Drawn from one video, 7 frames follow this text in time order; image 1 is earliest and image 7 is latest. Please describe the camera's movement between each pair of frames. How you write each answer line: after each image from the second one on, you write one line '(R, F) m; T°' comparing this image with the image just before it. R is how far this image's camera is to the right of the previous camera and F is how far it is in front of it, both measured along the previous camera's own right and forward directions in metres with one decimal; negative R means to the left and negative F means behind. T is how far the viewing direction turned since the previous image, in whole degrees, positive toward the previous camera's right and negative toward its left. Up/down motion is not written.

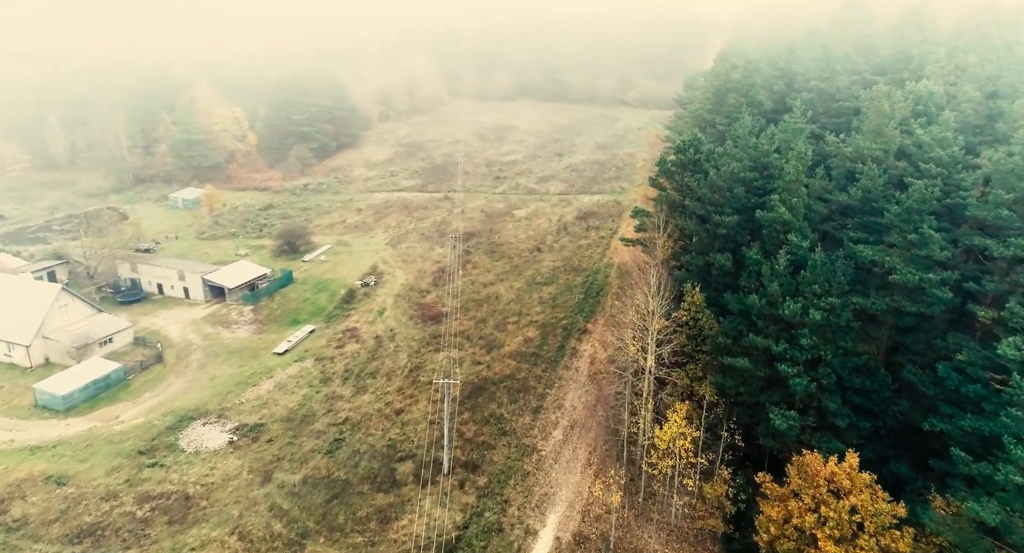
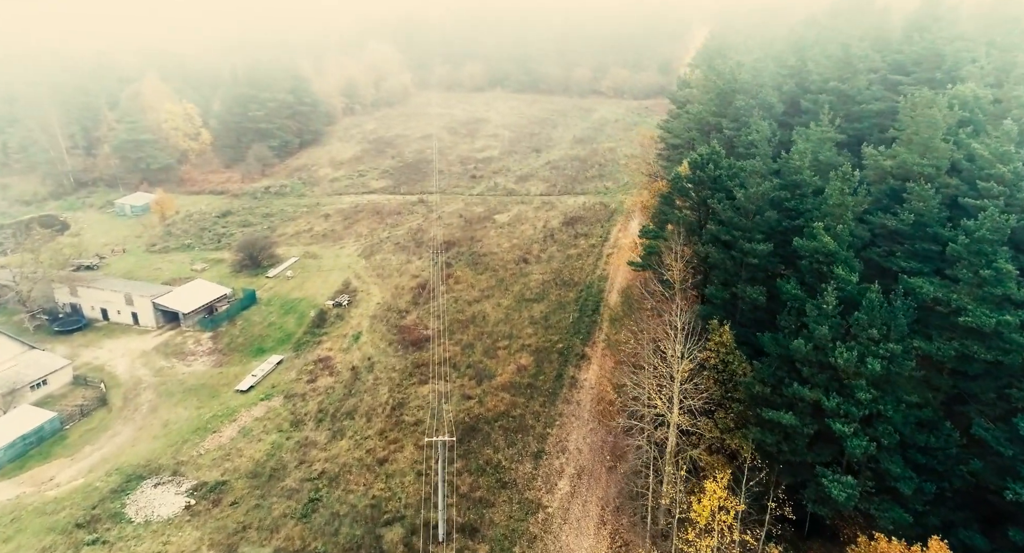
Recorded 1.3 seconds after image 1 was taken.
(-1.1, +3.6) m; +3°
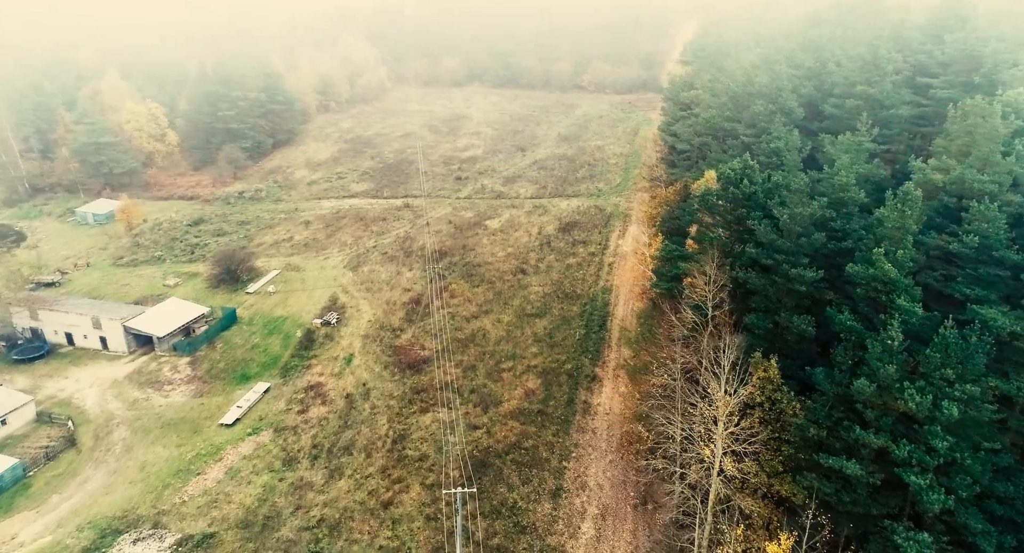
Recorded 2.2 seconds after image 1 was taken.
(-1.6, +2.3) m; +2°
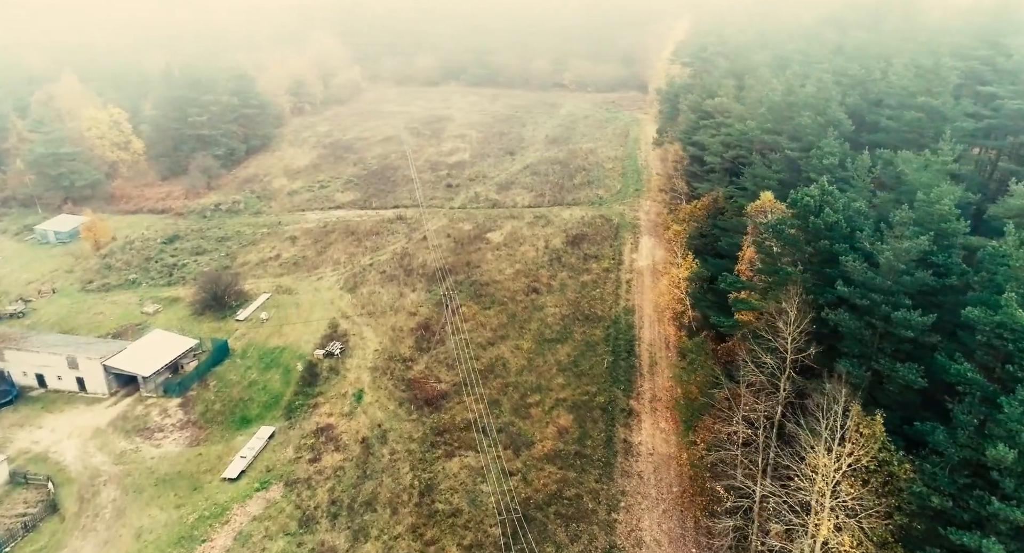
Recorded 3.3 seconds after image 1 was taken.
(-2.8, +2.6) m; +3°
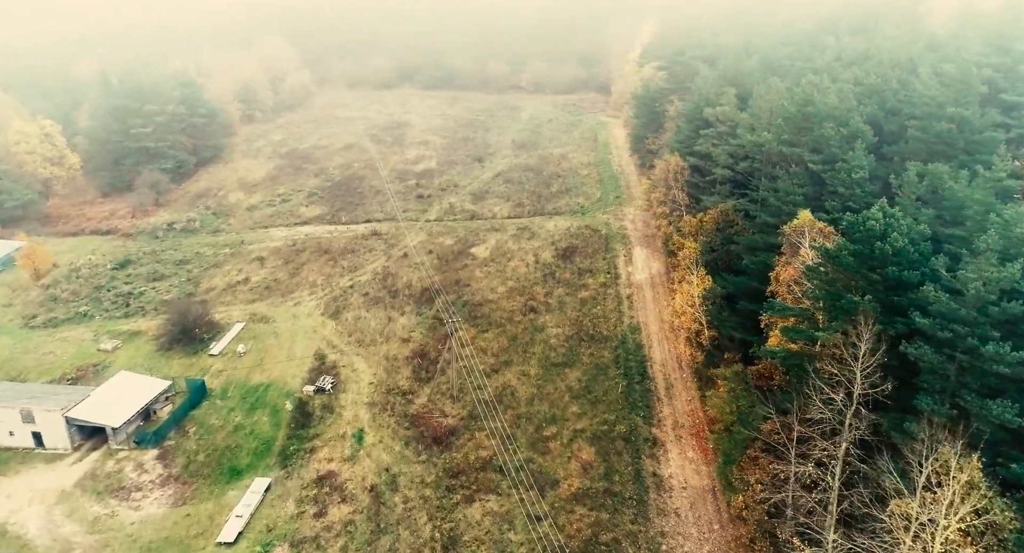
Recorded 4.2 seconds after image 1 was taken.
(-2.9, +2.1) m; +5°
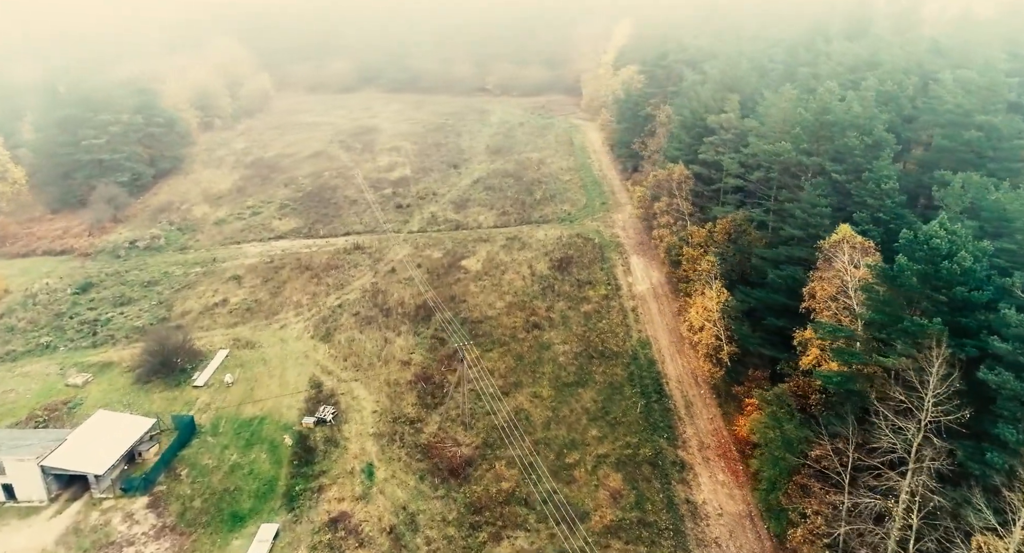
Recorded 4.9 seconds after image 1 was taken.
(-2.6, +1.5) m; +4°
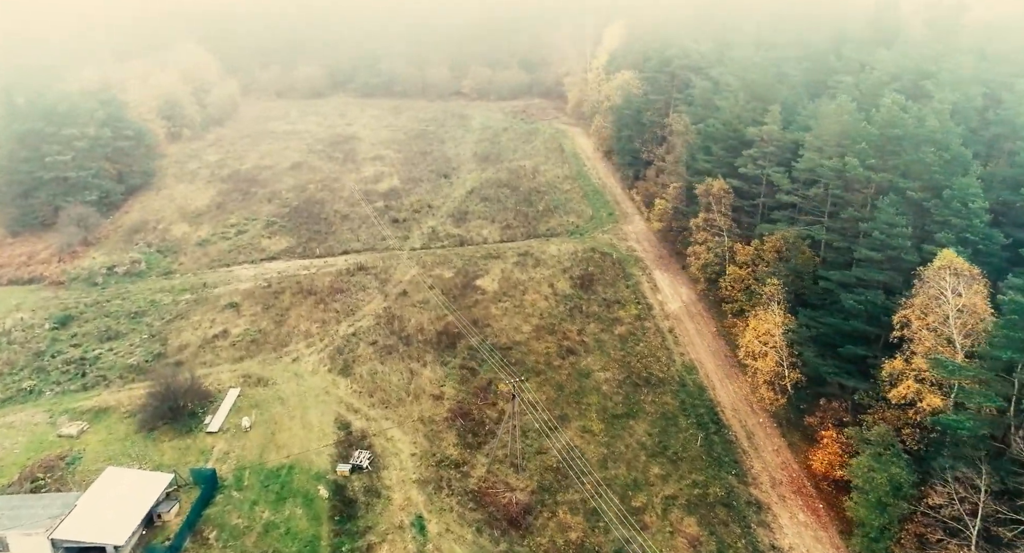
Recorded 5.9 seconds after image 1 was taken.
(-4.0, +2.1) m; +4°
